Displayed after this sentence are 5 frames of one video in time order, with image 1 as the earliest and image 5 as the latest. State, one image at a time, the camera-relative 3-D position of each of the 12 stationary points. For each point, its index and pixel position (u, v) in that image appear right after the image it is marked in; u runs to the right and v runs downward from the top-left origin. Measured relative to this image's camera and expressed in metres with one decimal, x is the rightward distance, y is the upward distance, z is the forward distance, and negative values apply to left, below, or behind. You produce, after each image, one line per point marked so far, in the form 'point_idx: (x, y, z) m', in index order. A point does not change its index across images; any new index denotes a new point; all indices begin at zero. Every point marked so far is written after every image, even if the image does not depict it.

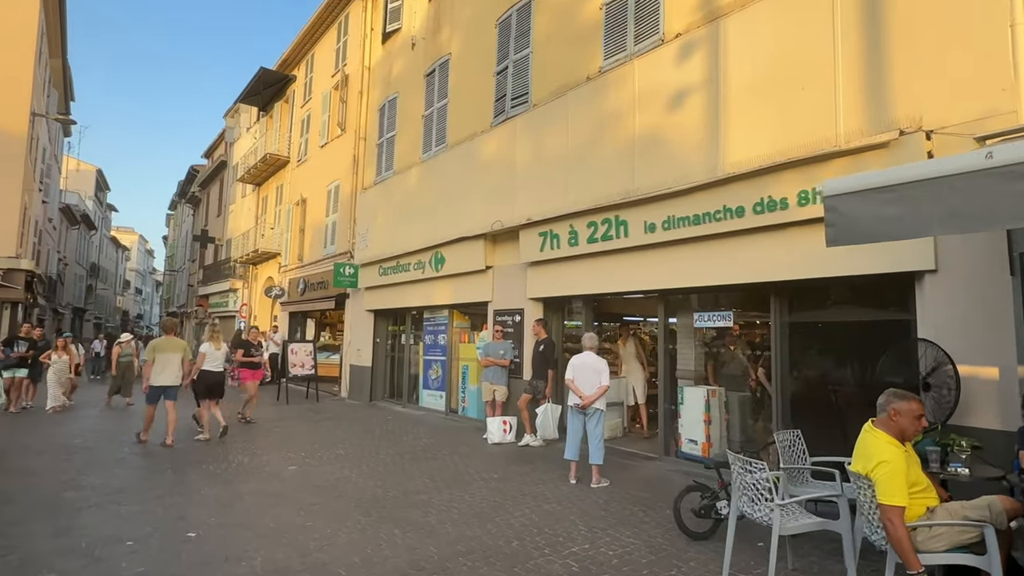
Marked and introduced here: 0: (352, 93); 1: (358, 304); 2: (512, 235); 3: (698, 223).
0: (-5.1, +6.2, +17.5) m
1: (-4.4, -0.5, +15.7) m
2: (0.0, +1.0, +10.5) m
3: (+2.5, +0.9, +7.2) m
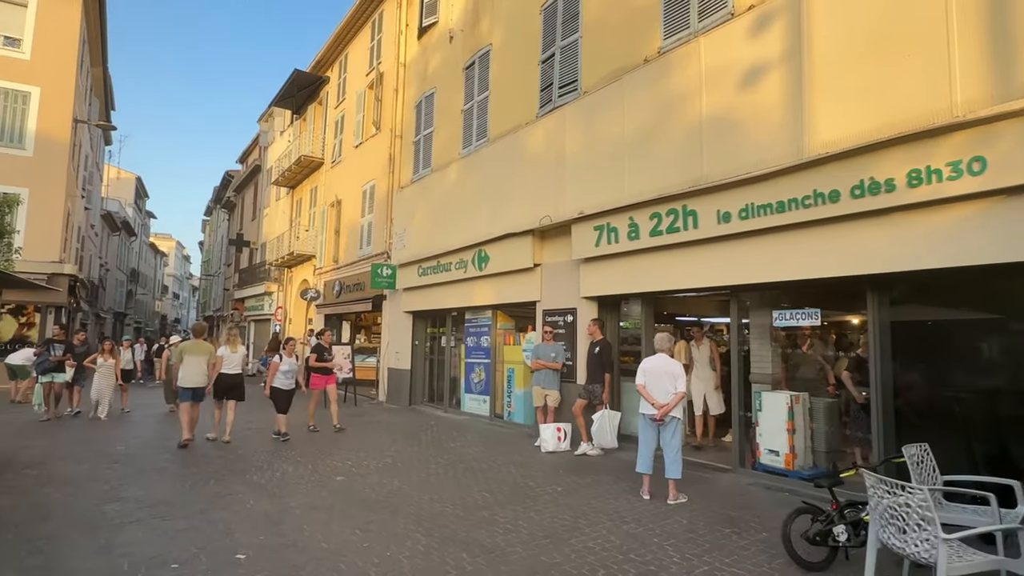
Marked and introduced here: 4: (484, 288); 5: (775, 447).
0: (-3.9, +6.1, +17.2) m
1: (-3.2, -0.5, +15.4) m
2: (+0.9, +1.0, +9.9) m
3: (+3.2, +0.9, +6.5) m
4: (-0.6, 0.0, +11.8) m
5: (+3.3, -2.0, +6.9) m
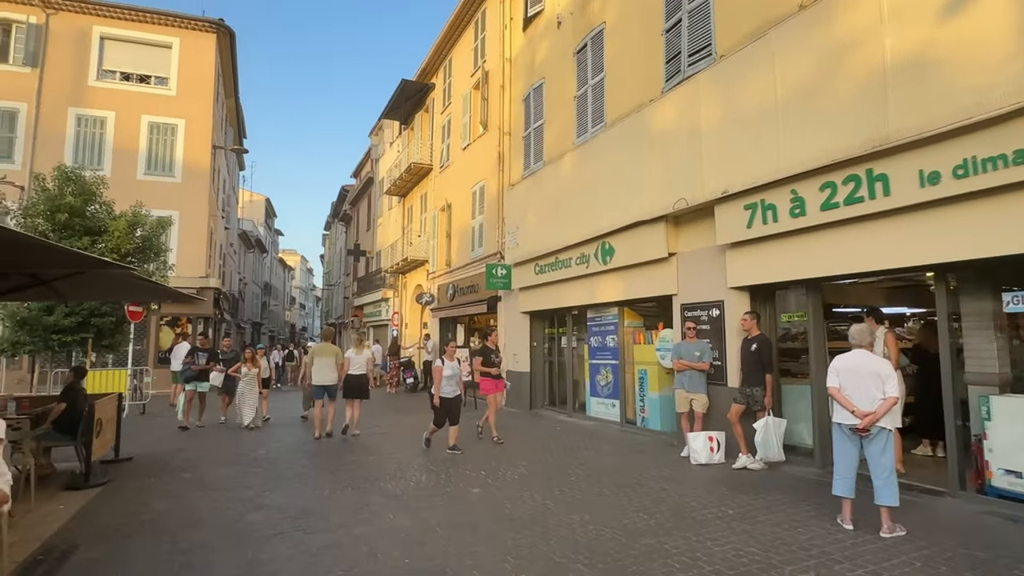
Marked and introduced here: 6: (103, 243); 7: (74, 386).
0: (-0.6, +6.1, +16.9) m
1: (0.0, -0.5, +14.9) m
2: (+3.0, +1.2, +8.8) m
3: (+4.6, +1.1, +5.1) m
4: (+2.0, +0.1, +11.0) m
5: (+4.9, -1.8, +5.4) m
6: (-10.9, +1.2, +14.6) m
7: (-5.7, -1.3, +7.1) m
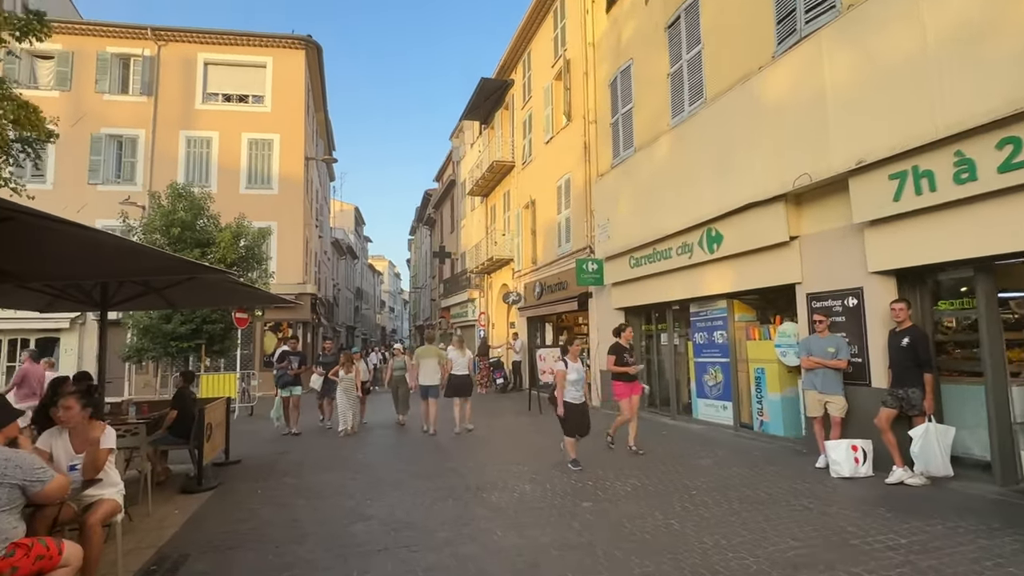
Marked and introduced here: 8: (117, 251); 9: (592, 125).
0: (+1.9, +6.2, +16.2) m
1: (+2.4, -0.4, +14.2) m
2: (+4.4, +1.4, +7.7) m
3: (+5.5, +1.4, +3.8) m
4: (+3.7, +0.2, +10.0) m
5: (+5.9, -1.5, +4.0) m
6: (-8.5, +0.9, +15.5) m
7: (-4.4, -1.4, +7.3) m
8: (-3.6, +0.3, +5.1) m
9: (+2.2, +4.5, +15.2) m
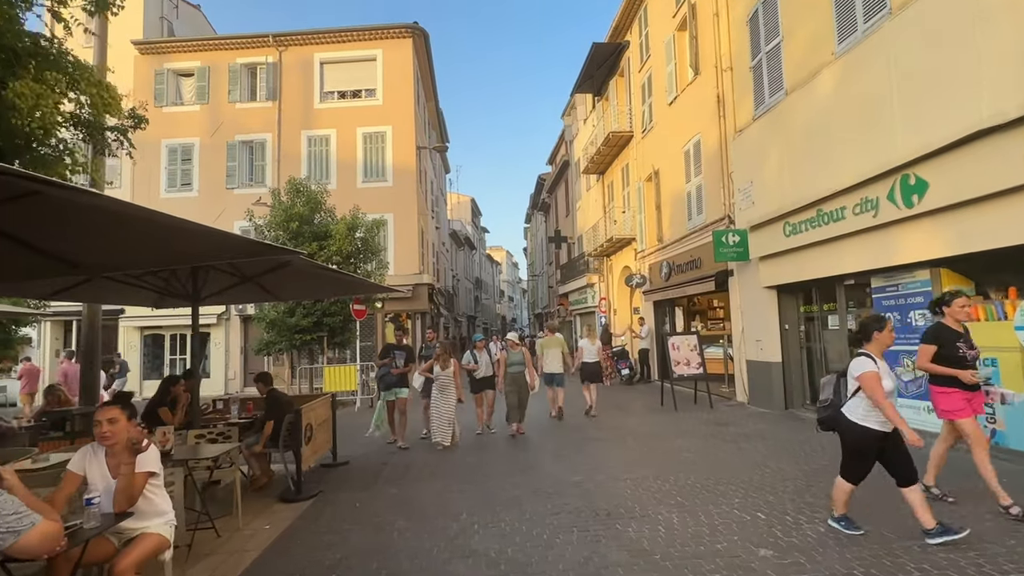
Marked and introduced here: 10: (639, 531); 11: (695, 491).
0: (+4.9, +6.8, +14.0) m
1: (+5.2, +0.2, +12.0) m
2: (+5.7, +1.8, +5.2) m
3: (+5.9, +1.7, +1.1) m
4: (+5.6, +0.7, +7.6) m
5: (+6.5, -1.1, +1.4) m
6: (-5.2, +1.1, +15.5) m
7: (-2.8, -1.2, +6.7) m
8: (-2.6, +0.4, +4.3) m
9: (+5.0, +5.0, +12.9) m
10: (+1.1, -2.1, +4.7) m
11: (+1.9, -2.1, +5.8) m
